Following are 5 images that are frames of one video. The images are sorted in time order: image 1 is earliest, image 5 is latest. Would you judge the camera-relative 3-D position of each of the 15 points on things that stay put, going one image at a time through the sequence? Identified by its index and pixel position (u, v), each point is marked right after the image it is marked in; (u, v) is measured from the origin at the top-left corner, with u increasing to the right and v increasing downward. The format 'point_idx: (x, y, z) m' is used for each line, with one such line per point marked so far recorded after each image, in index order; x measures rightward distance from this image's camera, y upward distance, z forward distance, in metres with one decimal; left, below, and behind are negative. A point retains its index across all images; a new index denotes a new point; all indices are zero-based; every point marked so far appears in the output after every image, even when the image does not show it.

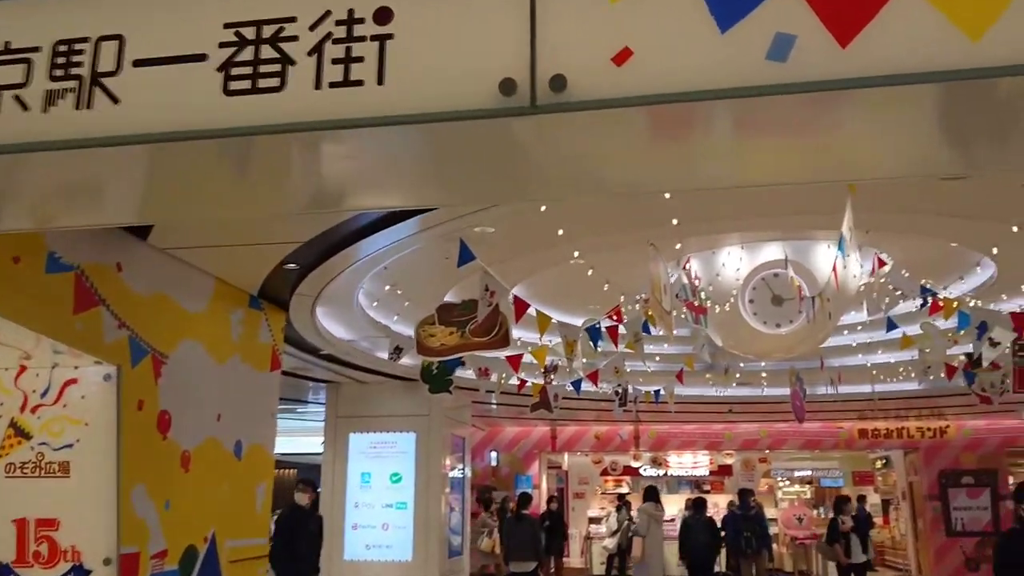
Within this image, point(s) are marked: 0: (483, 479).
0: (-0.6, -4.2, +18.7) m
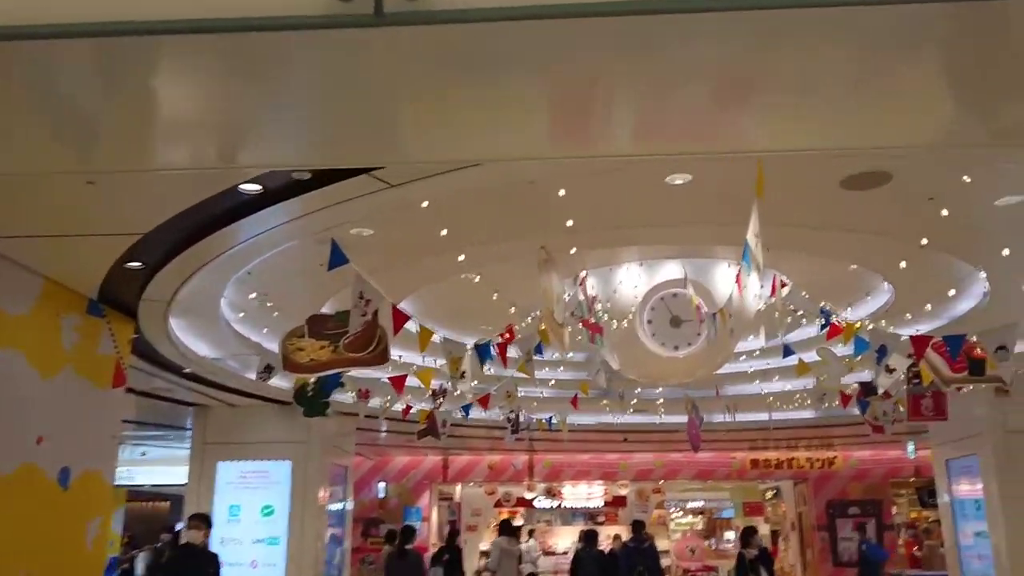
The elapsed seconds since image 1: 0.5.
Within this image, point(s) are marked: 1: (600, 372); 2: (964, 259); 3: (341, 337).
0: (-3.0, -4.6, +17.7) m
1: (+1.0, -1.0, +10.0) m
2: (+3.1, +0.2, +6.0) m
3: (-1.2, -0.4, +6.0) m
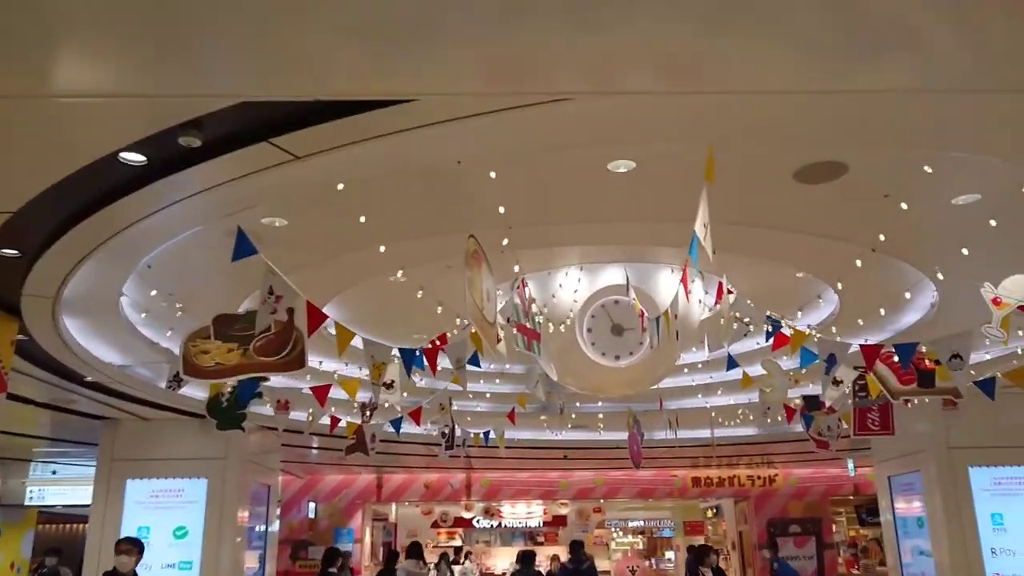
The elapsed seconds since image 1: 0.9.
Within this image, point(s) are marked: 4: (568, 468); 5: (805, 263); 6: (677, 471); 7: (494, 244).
0: (-4.2, -4.8, +16.9) m
1: (+0.3, -1.1, +9.5) m
2: (+2.7, +0.2, +5.7) m
3: (-1.7, -0.3, +5.5) m
4: (+1.1, -3.6, +17.1) m
5: (+2.0, +0.2, +6.0) m
6: (+3.4, -3.7, +17.4) m
7: (-0.1, +0.3, +5.5) m
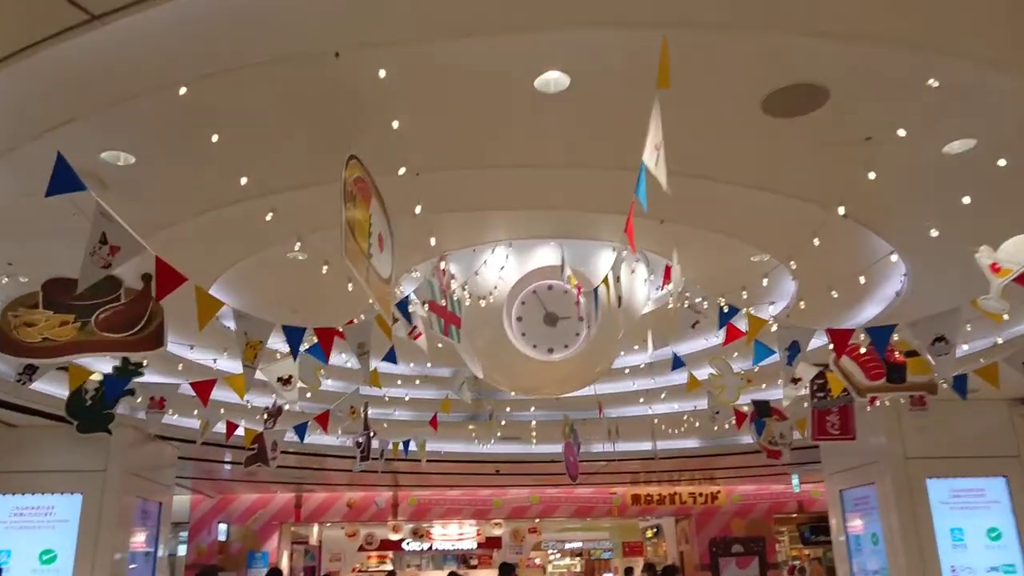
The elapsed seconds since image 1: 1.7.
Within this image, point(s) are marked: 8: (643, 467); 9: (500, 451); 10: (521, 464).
0: (-5.5, -4.9, +15.5) m
1: (-0.5, -1.0, +8.5) m
2: (+2.2, +0.3, +5.0) m
3: (-2.1, -0.1, +4.4) m
4: (-0.2, -3.7, +16.1) m
5: (+1.5, +0.4, +5.1) m
6: (+2.0, -3.9, +16.5) m
7: (-0.6, +0.5, +4.5) m
8: (+2.1, -2.9, +13.7) m
9: (-0.2, -2.3, +12.0) m
10: (+0.1, -2.5, +12.1) m
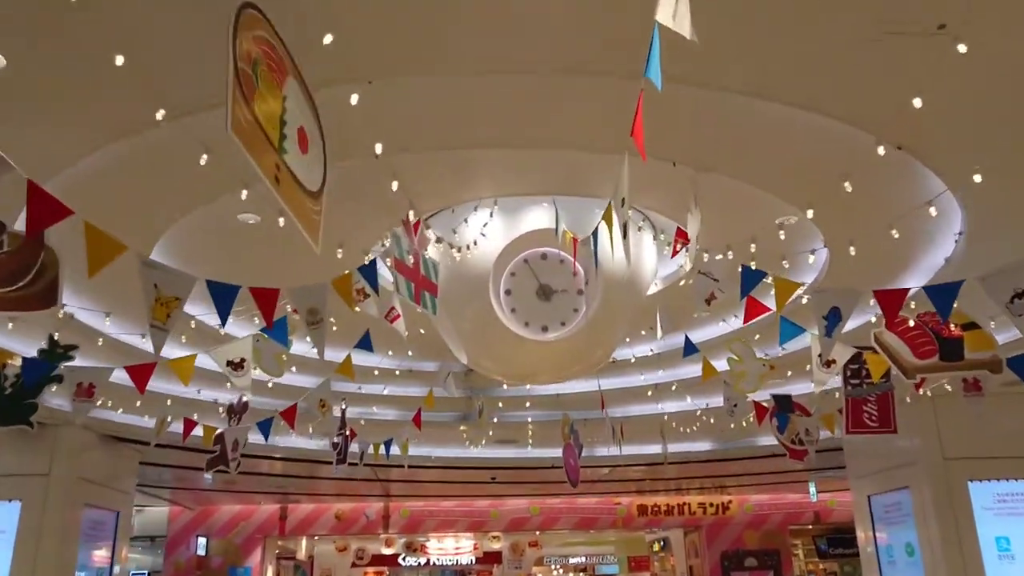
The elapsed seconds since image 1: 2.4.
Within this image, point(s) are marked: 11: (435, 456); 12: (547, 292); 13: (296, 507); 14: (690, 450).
0: (-5.6, -4.8, +14.6) m
1: (-0.5, -0.8, +7.6) m
2: (+2.1, +0.6, +4.1) m
3: (-2.2, +0.1, +3.5) m
4: (-0.2, -3.7, +15.1) m
5: (+1.4, +0.6, +4.2) m
6: (+2.0, -3.8, +15.6) m
7: (-0.7, +0.7, +3.6) m
8: (+2.0, -2.8, +12.7) m
9: (-0.2, -2.2, +11.0) m
10: (+0.1, -2.4, +11.2) m
11: (-1.0, -2.1, +10.7) m
12: (+0.2, 0.0, +5.7) m
13: (-3.9, -3.9, +15.3) m
14: (+2.3, -2.1, +11.0) m
